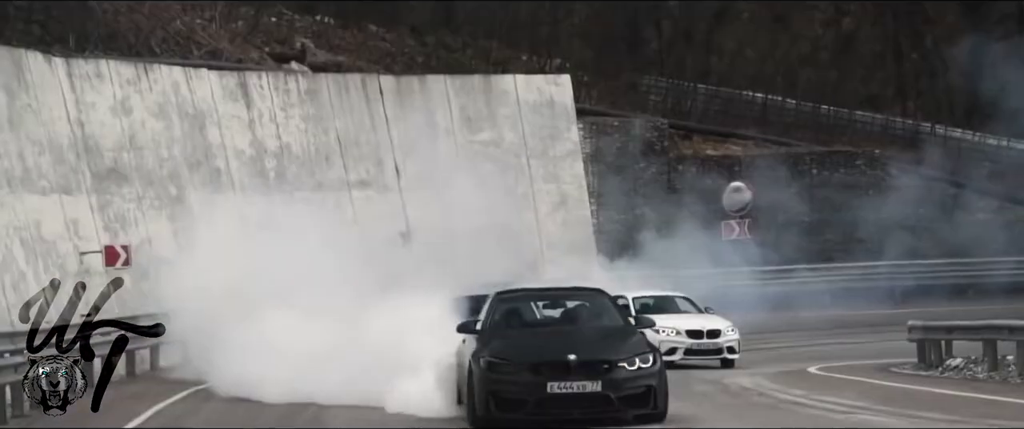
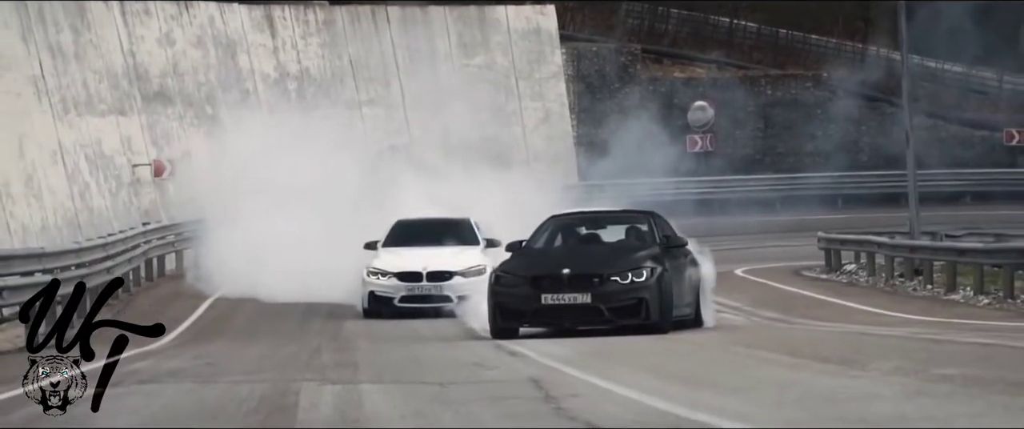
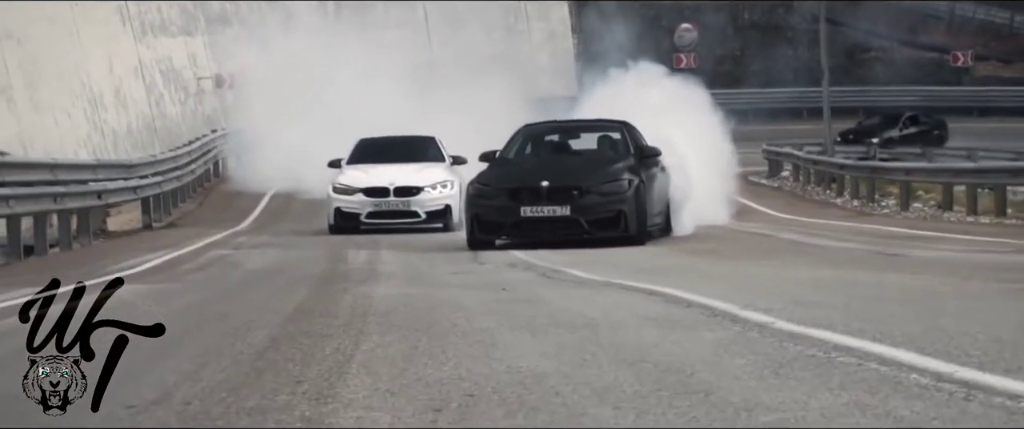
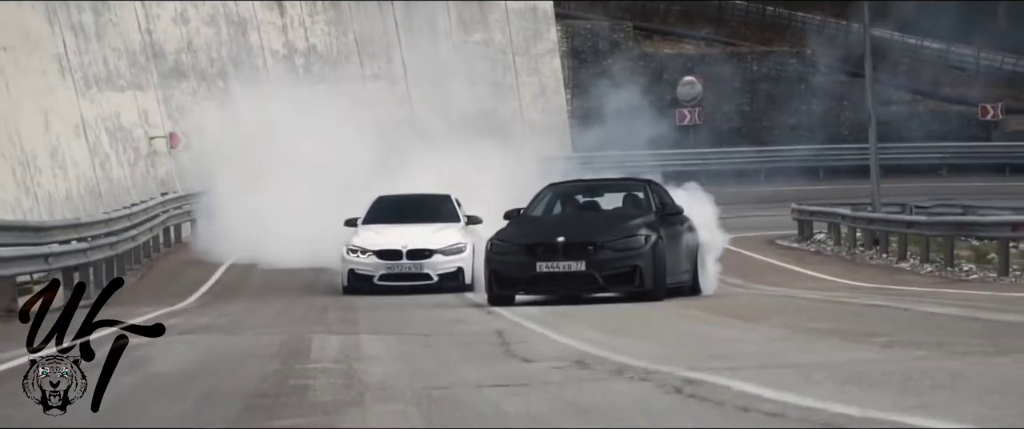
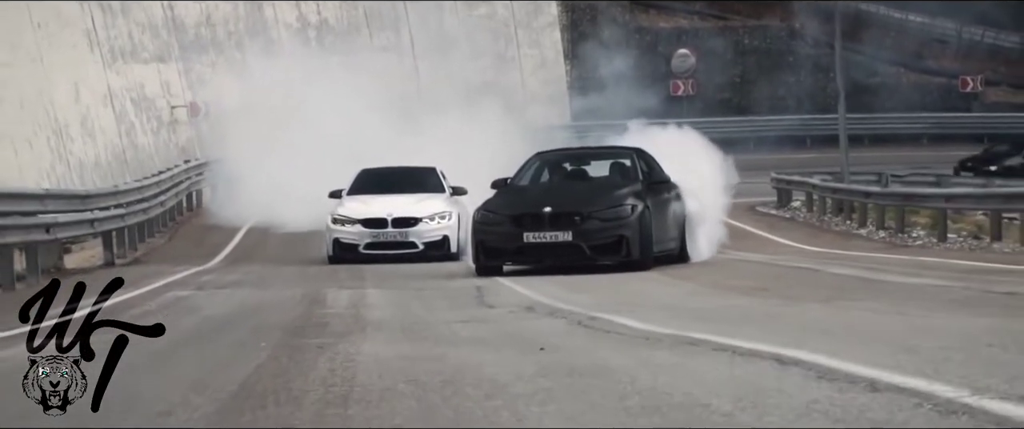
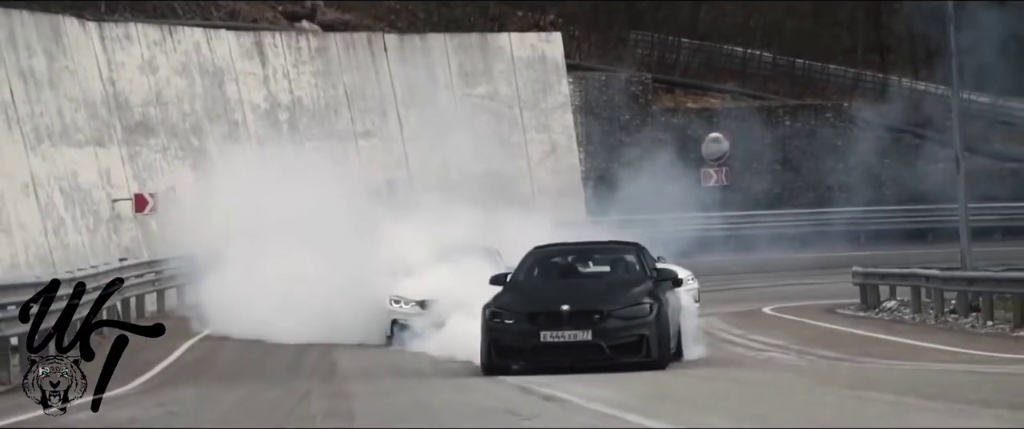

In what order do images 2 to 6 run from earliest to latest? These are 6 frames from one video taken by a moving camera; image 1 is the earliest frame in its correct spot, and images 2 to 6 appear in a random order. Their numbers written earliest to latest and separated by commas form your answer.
6, 2, 4, 5, 3
